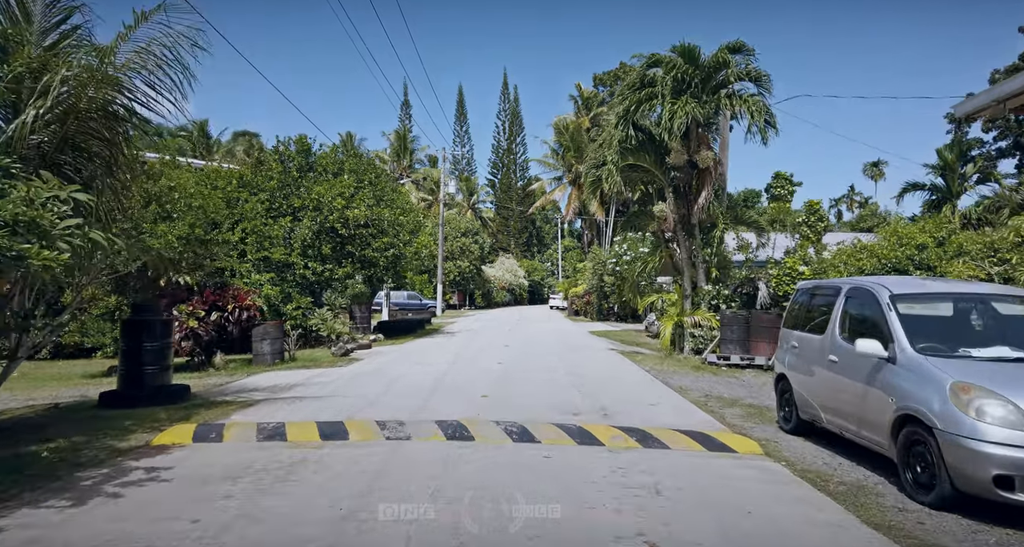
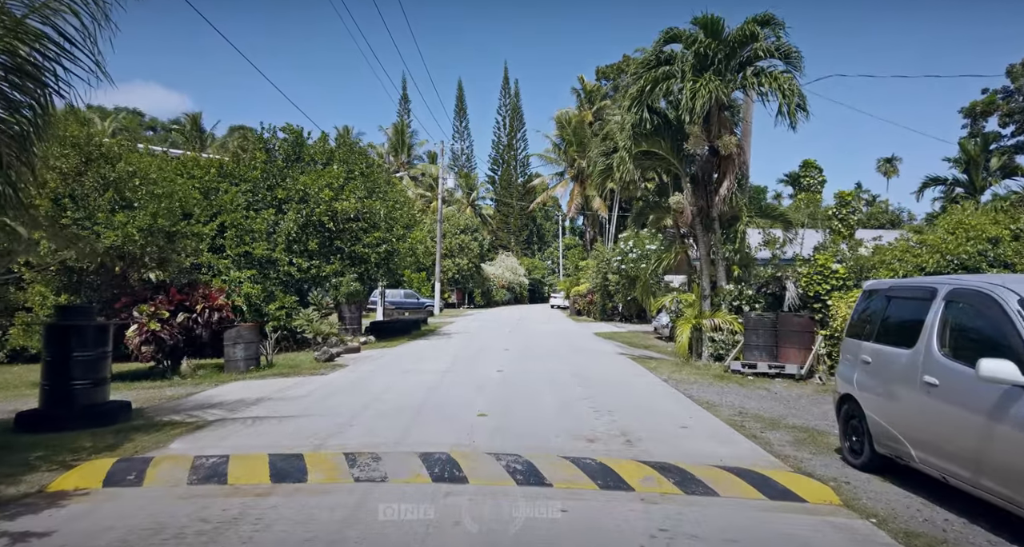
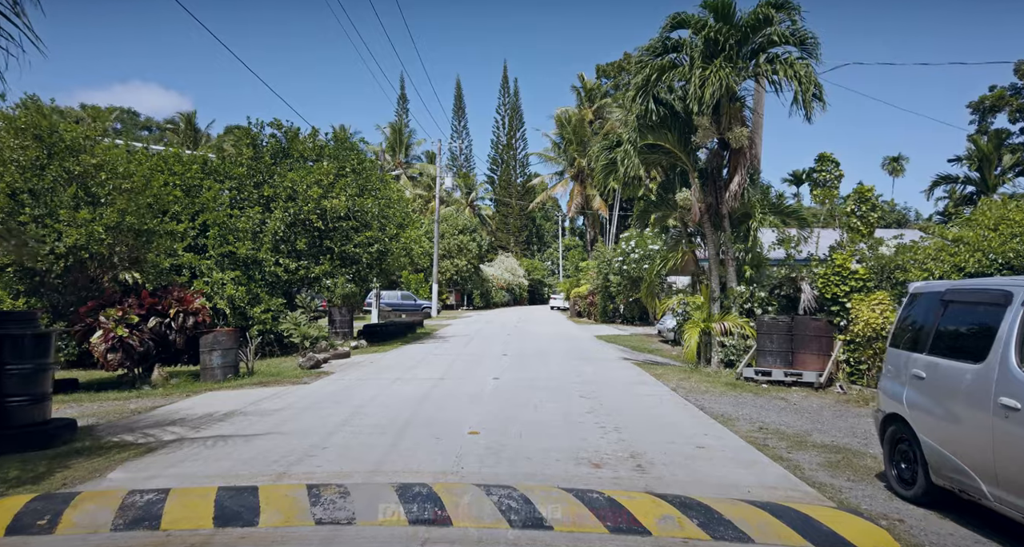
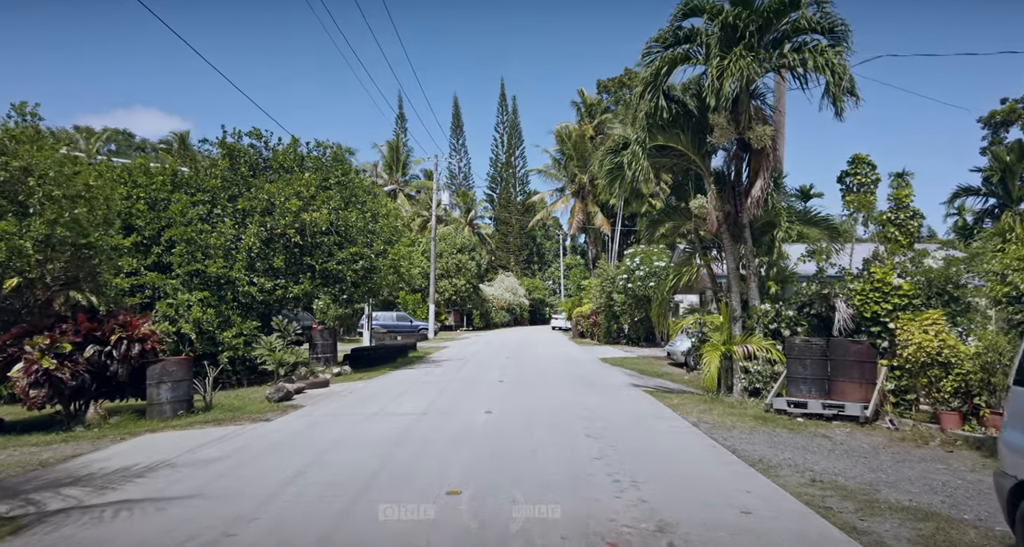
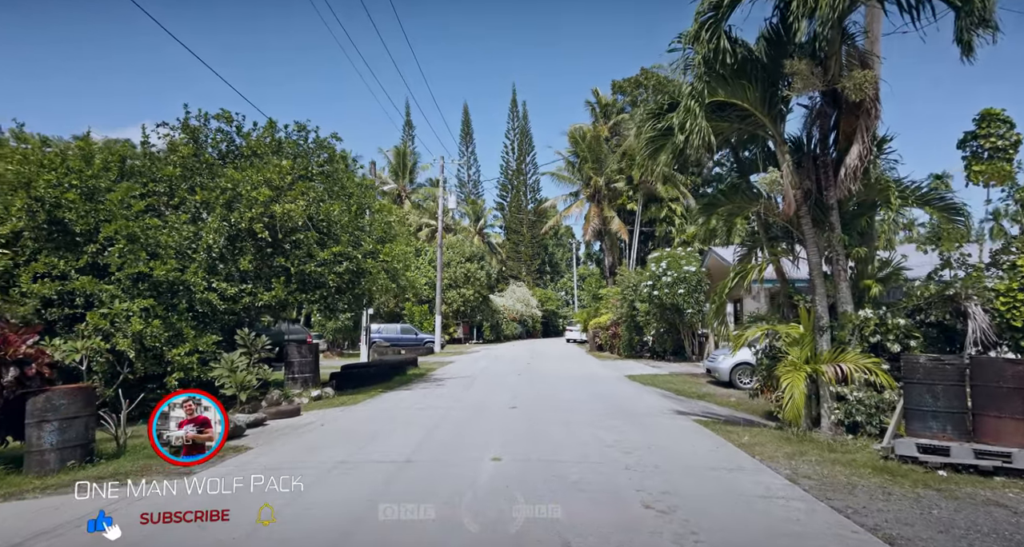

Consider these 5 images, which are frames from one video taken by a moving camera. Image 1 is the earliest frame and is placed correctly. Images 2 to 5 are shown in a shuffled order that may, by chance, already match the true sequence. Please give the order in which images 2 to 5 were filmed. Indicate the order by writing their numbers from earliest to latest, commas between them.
2, 3, 4, 5
